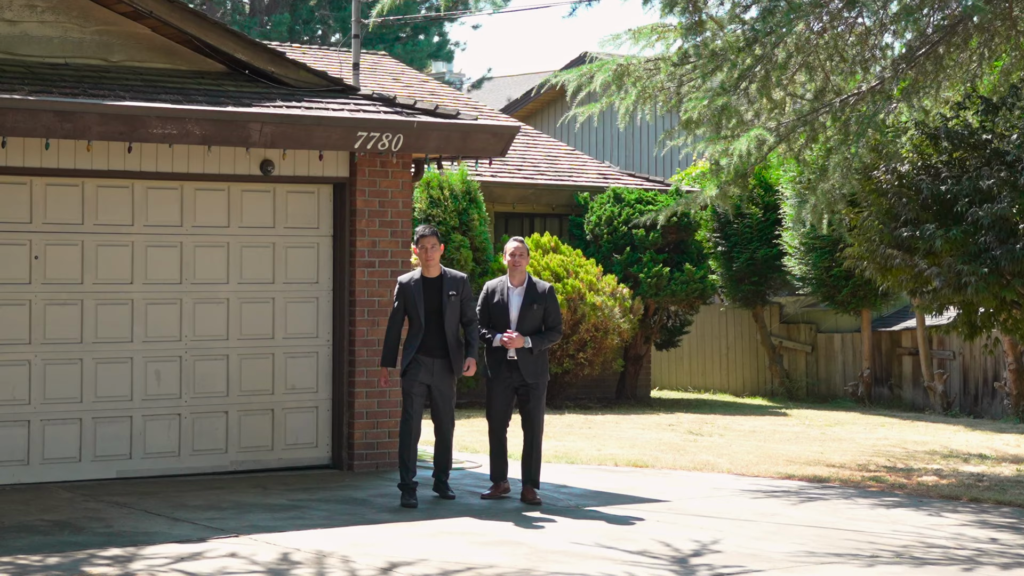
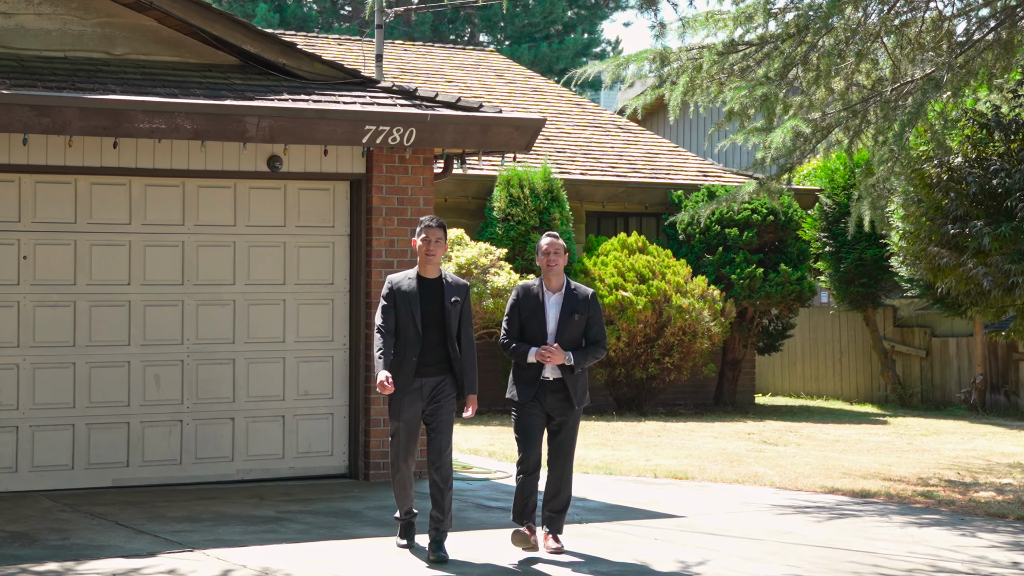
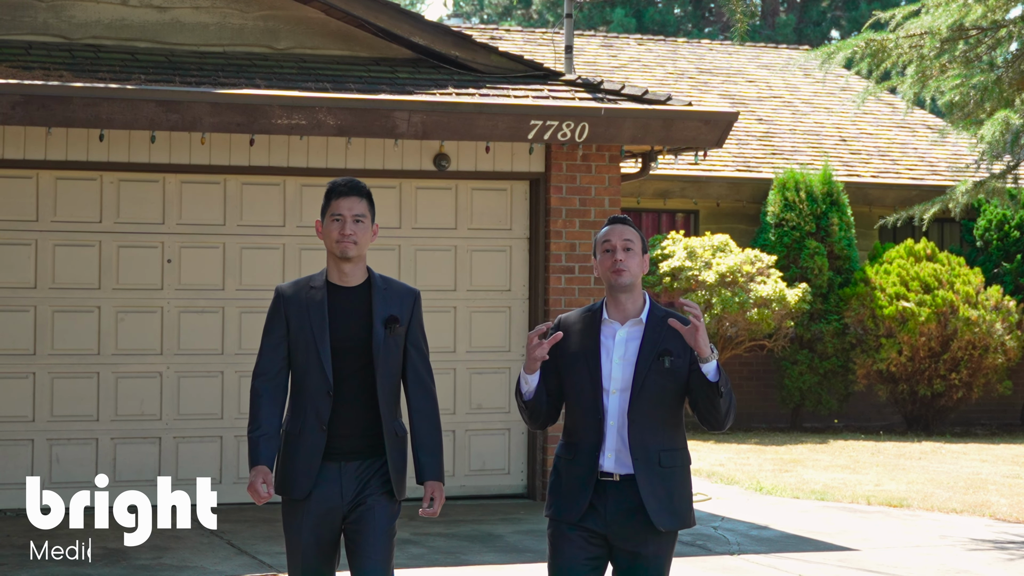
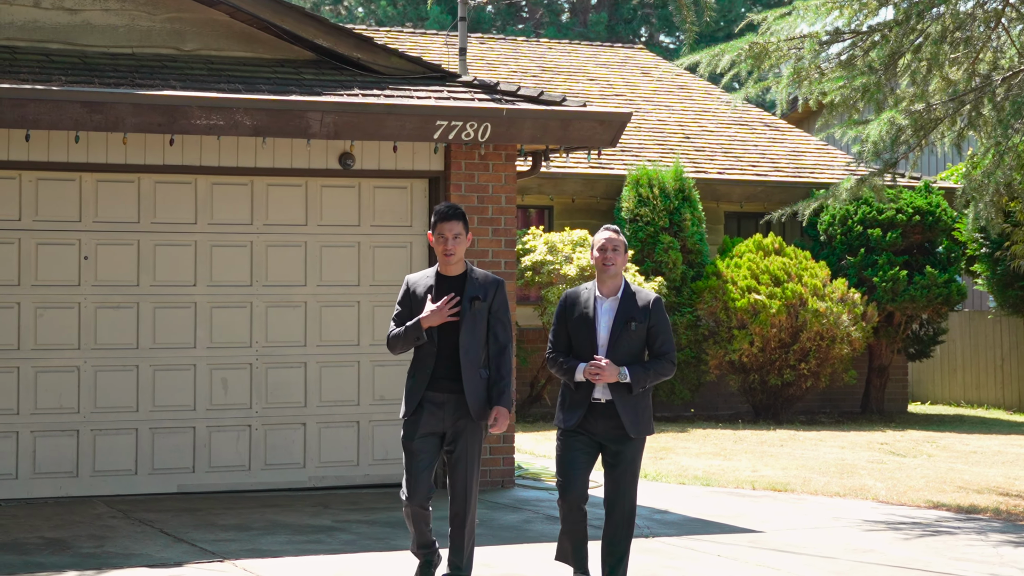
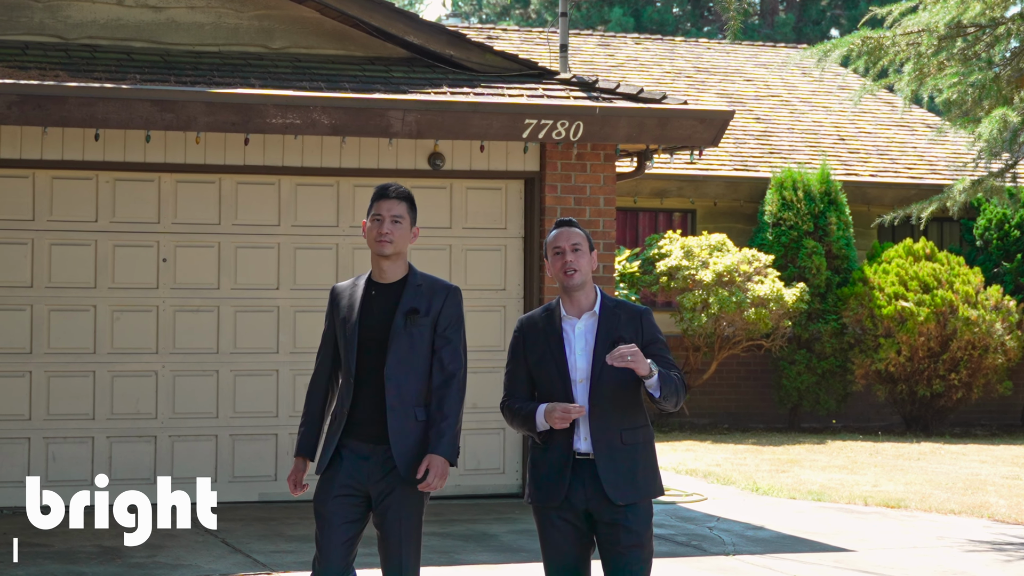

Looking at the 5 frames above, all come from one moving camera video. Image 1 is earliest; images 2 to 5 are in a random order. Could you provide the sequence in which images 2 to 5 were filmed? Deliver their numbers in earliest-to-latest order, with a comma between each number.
2, 4, 5, 3
